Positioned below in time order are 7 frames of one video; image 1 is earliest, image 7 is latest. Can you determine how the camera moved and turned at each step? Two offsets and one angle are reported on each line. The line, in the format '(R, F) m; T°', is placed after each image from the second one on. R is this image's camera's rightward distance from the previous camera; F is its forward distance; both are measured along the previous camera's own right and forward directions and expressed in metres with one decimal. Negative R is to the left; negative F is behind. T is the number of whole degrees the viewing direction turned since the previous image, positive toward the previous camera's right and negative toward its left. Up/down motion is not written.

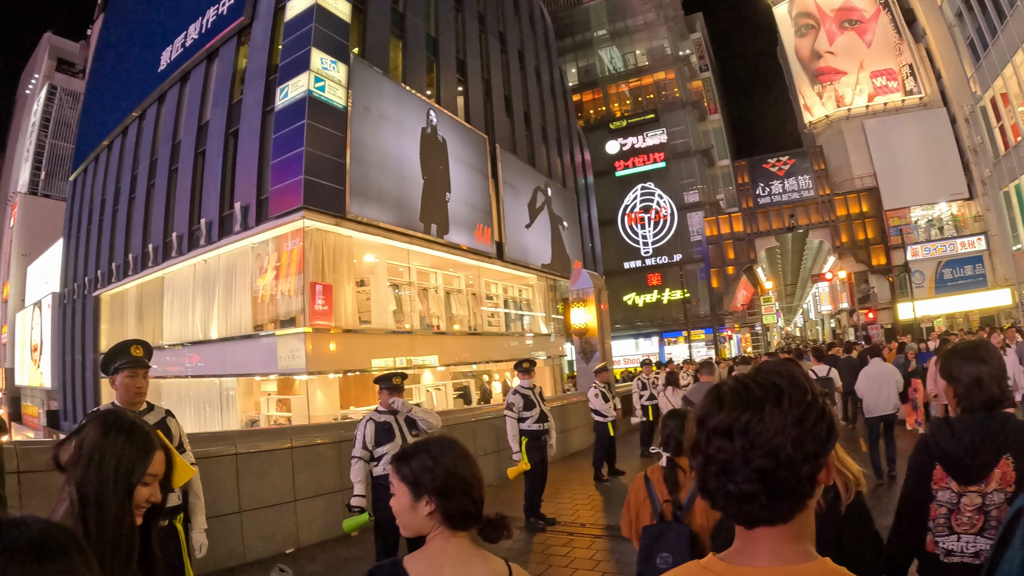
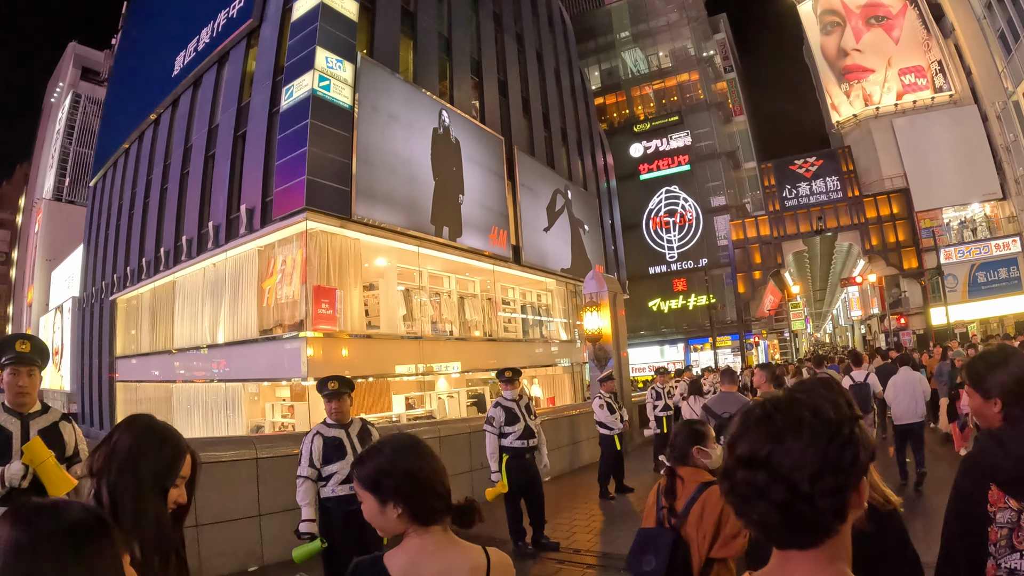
(+0.2, +0.6) m; -2°
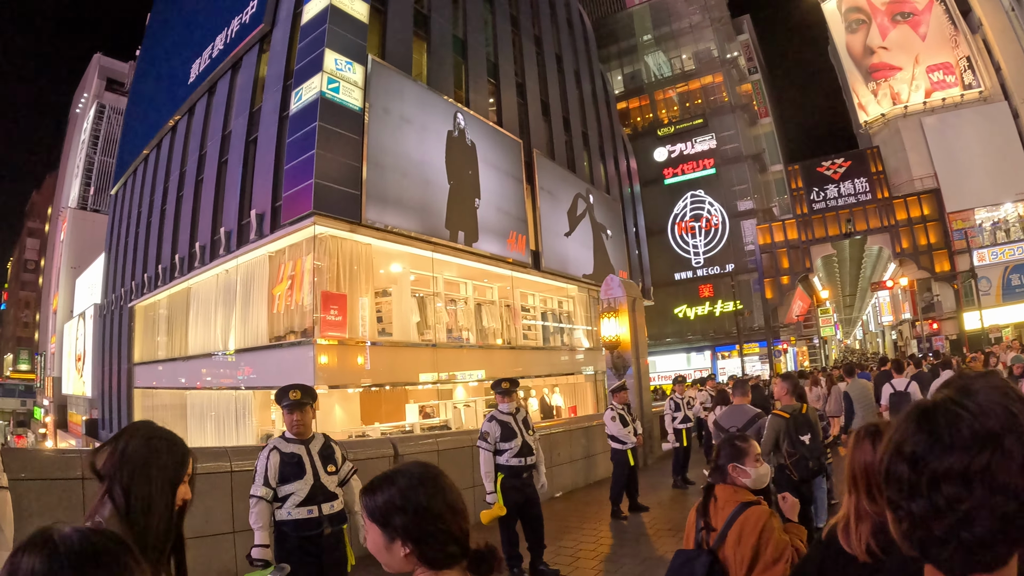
(+0.1, +0.6) m; -2°
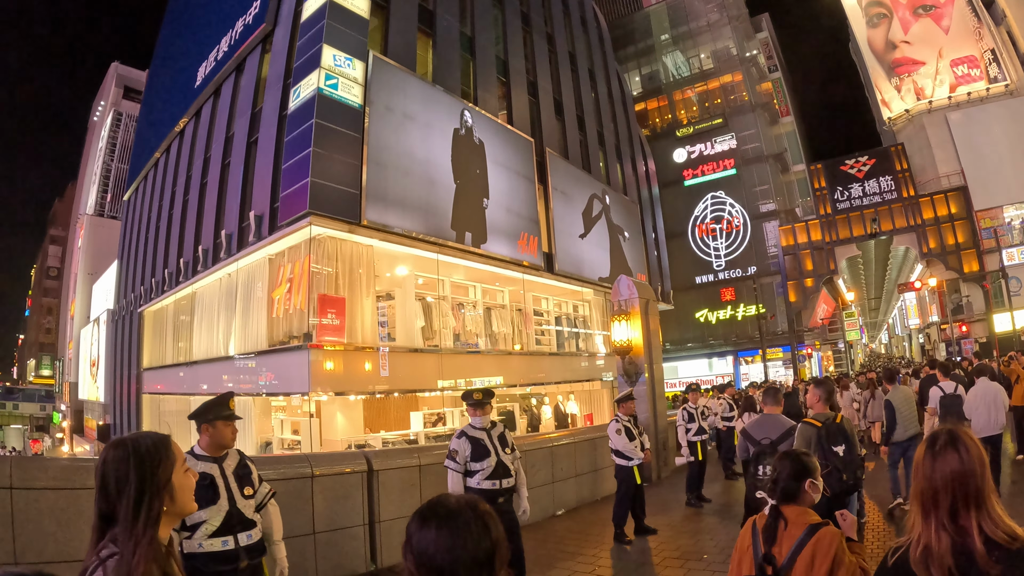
(+0.2, +0.7) m; -2°
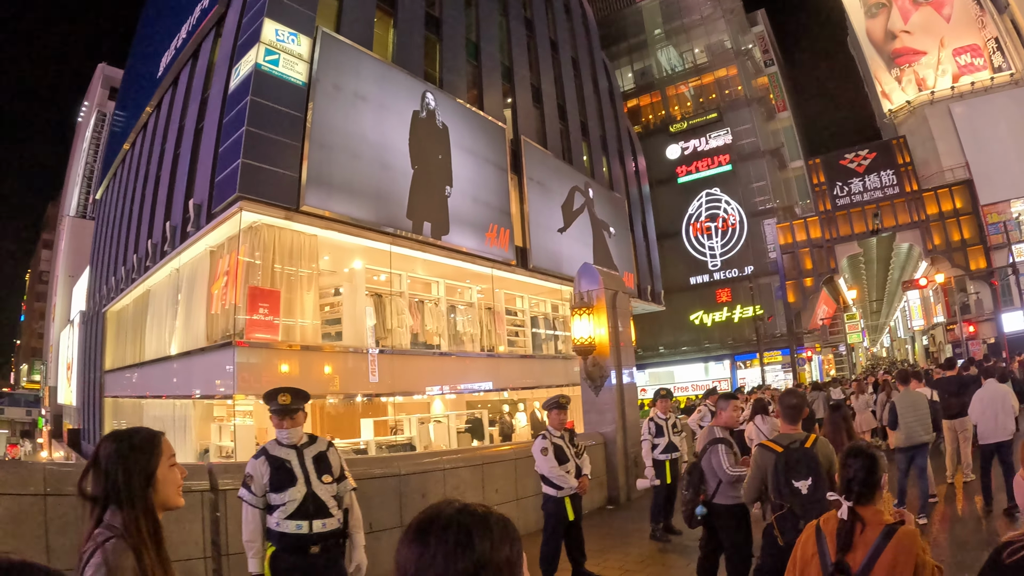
(+1.0, +1.2) m; 0°
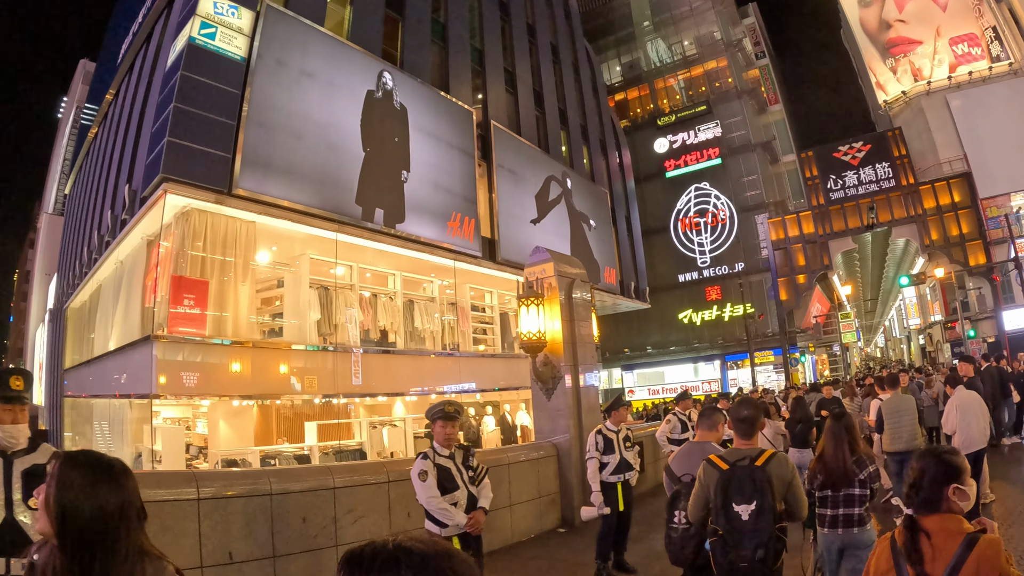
(+0.9, +1.0) m; 0°
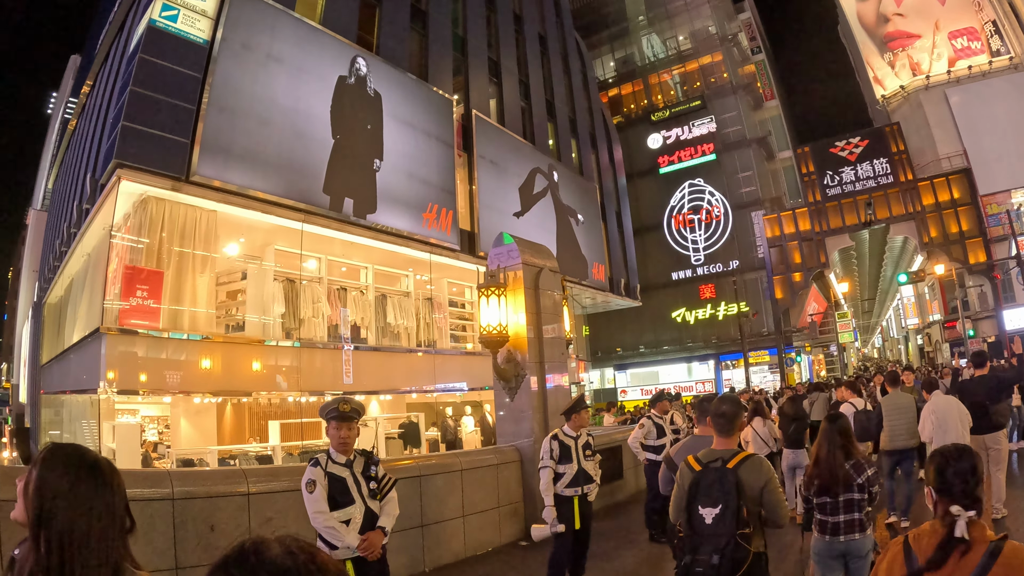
(+0.5, +0.5) m; 0°
